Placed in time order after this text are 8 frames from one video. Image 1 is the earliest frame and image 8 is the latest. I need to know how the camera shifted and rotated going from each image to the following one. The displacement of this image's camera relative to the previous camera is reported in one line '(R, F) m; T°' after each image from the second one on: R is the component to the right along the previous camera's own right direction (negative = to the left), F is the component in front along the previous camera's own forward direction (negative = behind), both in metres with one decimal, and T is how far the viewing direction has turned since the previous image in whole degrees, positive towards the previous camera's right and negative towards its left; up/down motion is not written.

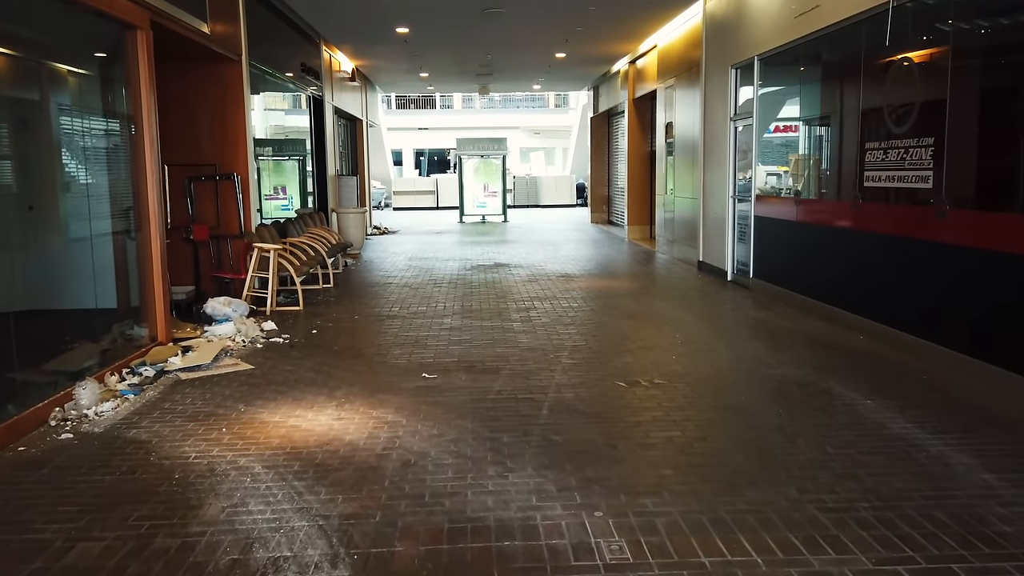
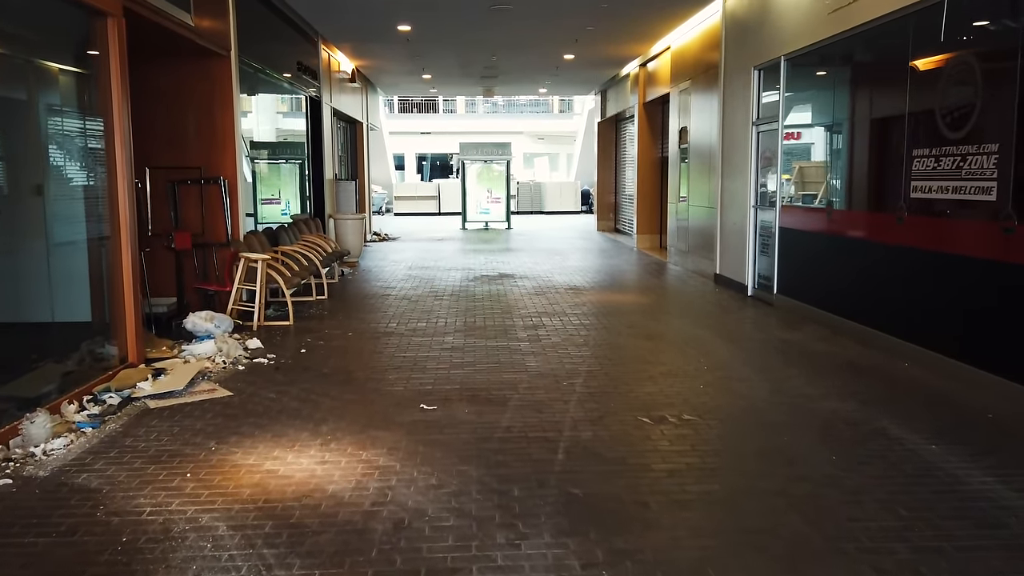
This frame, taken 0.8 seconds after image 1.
(0.0, +0.5) m; 0°
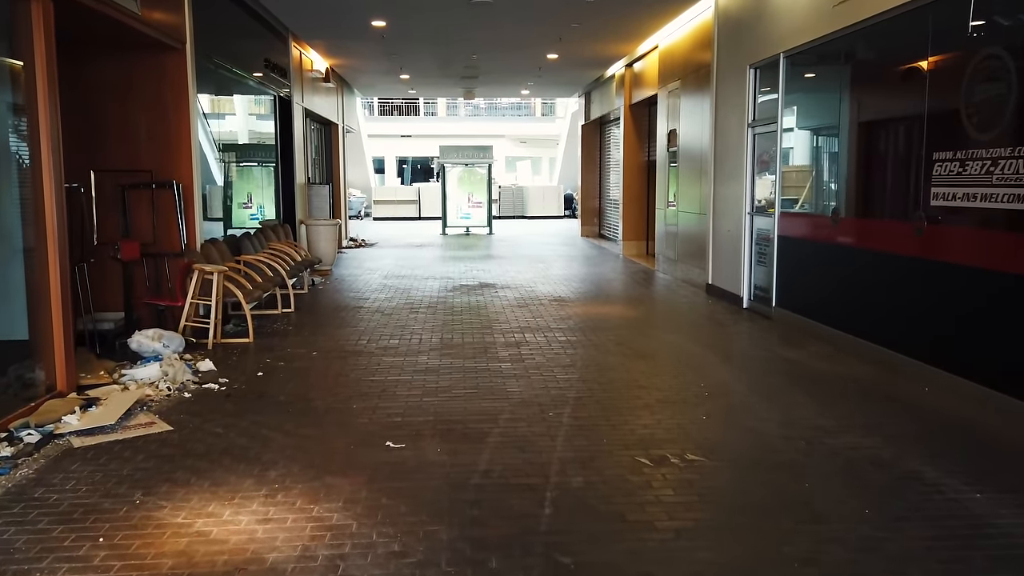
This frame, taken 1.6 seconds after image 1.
(0.0, +0.5) m; +1°
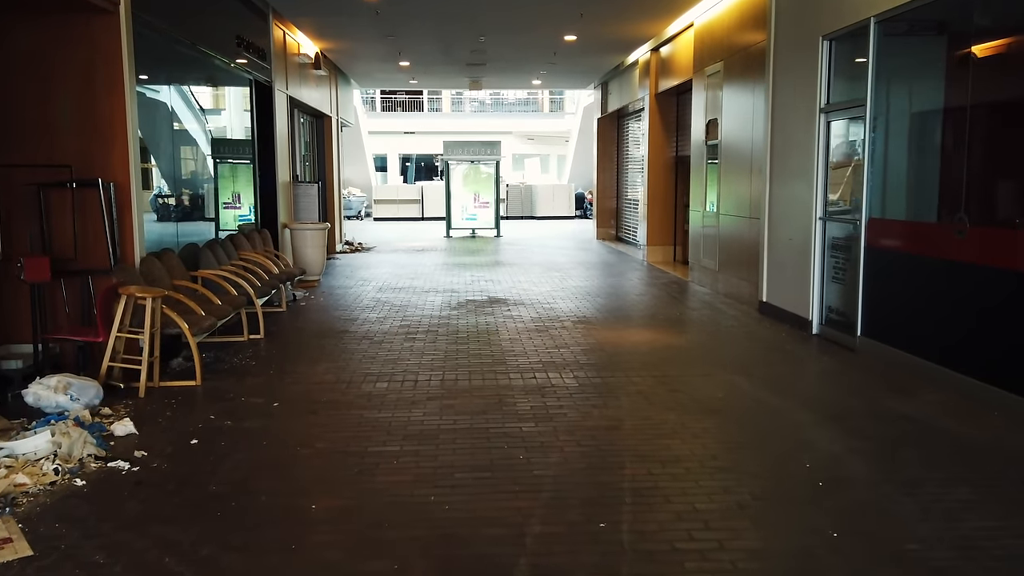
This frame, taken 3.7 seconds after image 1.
(-0.1, +1.4) m; 0°
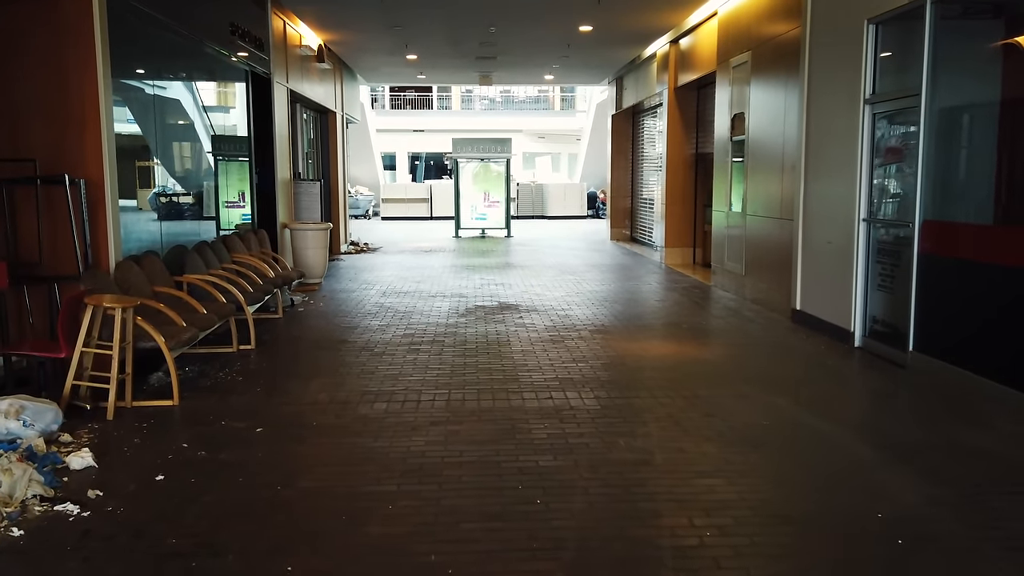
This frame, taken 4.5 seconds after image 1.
(0.0, +0.5) m; -1°
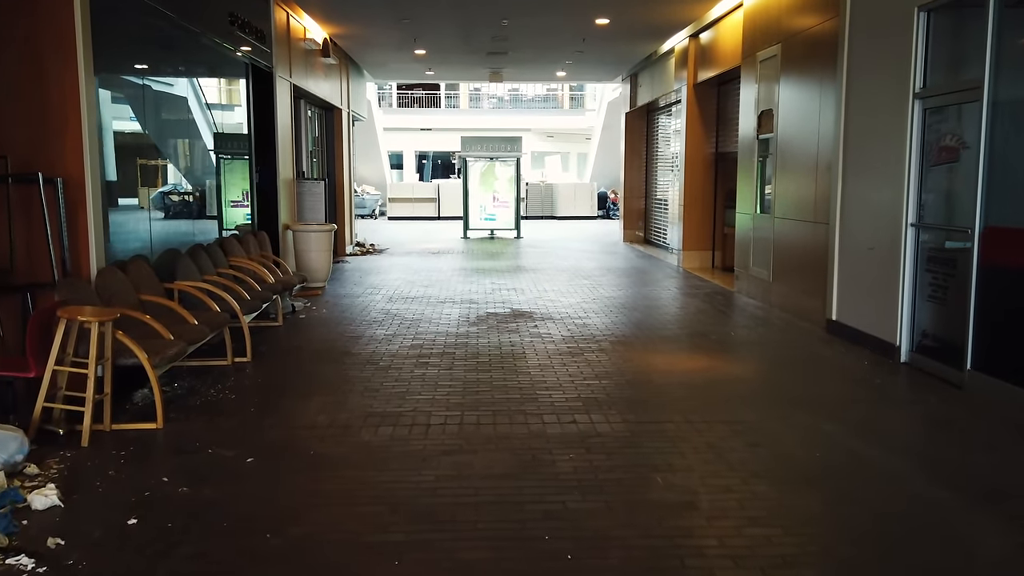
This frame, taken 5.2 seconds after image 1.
(-0.1, +0.4) m; 0°
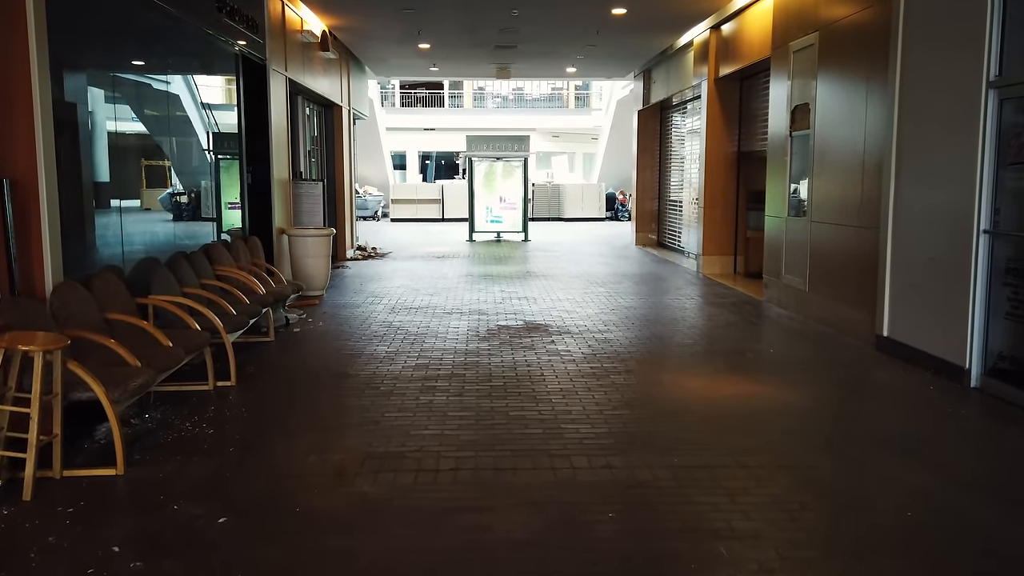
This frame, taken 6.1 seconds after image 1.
(-0.1, +0.6) m; 0°
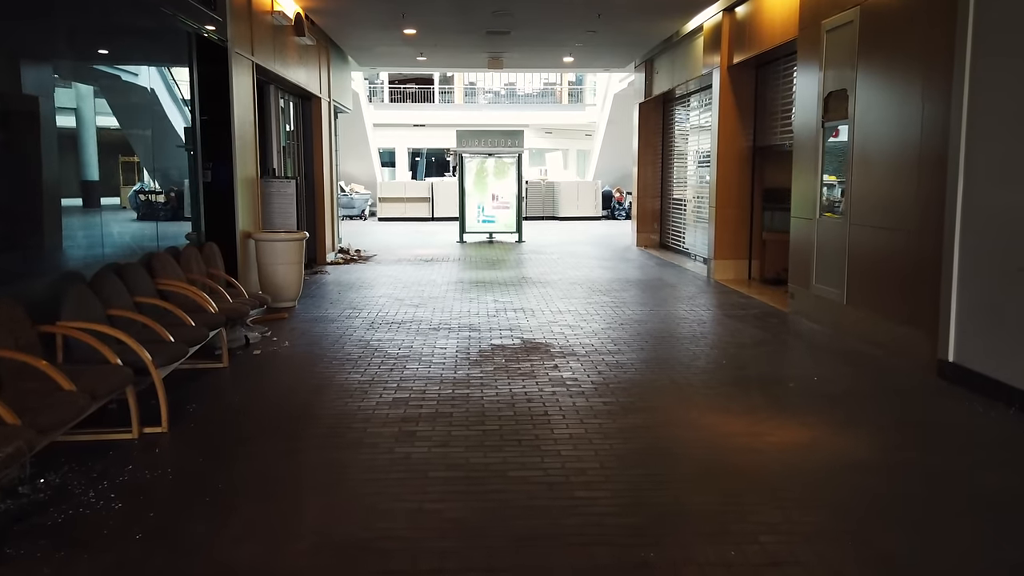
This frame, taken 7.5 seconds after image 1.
(0.0, +0.9) m; +1°
